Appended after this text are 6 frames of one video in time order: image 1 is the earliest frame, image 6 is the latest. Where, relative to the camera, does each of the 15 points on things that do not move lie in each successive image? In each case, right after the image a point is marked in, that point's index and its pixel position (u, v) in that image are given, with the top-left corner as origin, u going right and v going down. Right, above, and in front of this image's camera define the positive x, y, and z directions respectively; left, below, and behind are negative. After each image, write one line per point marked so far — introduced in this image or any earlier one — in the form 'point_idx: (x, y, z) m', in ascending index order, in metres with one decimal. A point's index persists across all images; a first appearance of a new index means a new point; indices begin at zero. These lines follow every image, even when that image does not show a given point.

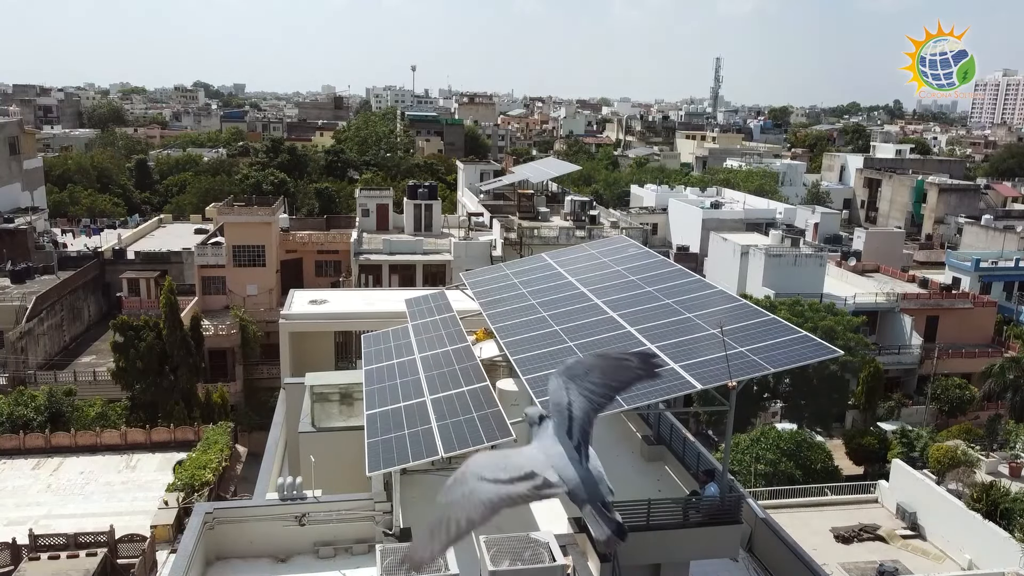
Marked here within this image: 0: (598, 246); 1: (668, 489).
0: (+2.0, +1.0, +18.6) m
1: (+2.4, -3.2, +12.8) m
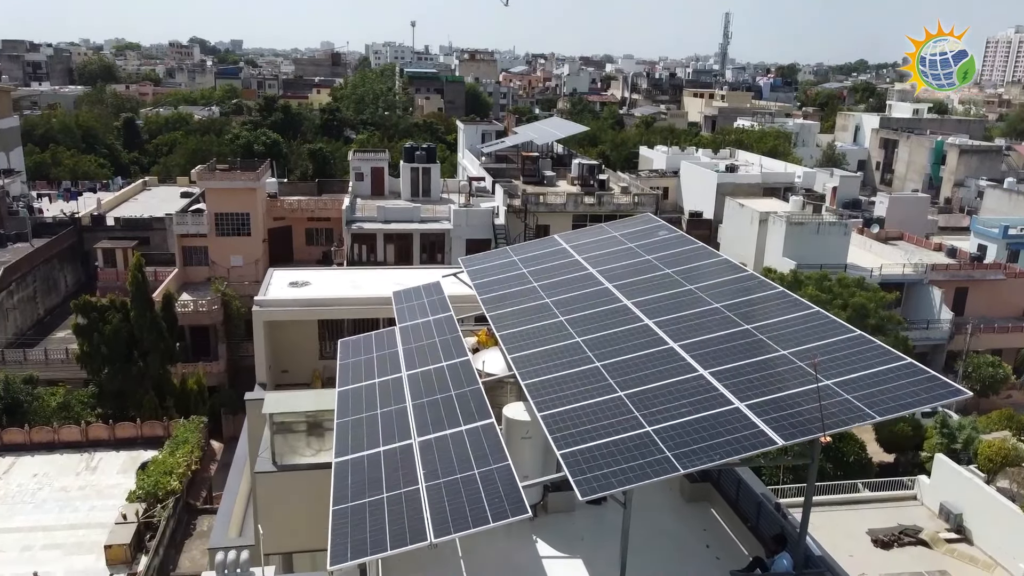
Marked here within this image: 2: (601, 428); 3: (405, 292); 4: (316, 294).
0: (+2.1, +1.2, +15.7) m
1: (+2.6, -3.2, +10.2) m
2: (+1.0, -1.5, +8.6) m
3: (-2.0, -0.1, +15.3) m
4: (-4.8, -0.2, +20.0) m
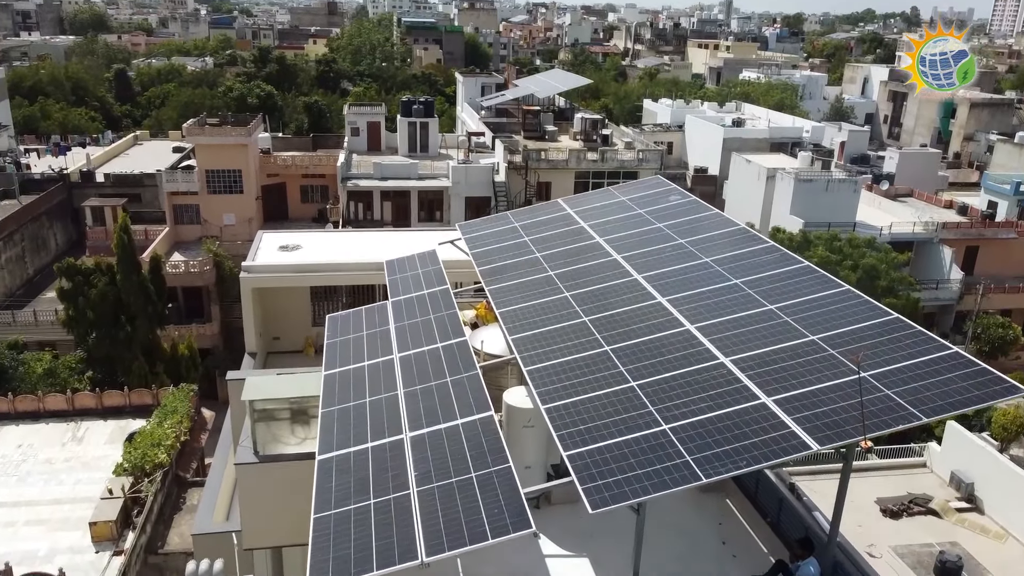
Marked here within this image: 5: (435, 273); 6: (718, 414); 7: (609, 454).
0: (+2.1, +1.8, +14.7) m
1: (+2.6, -3.0, +9.4) m
2: (+1.0, -1.3, +7.8) m
3: (-2.0, +0.5, +14.4) m
4: (-4.8, +0.7, +19.0) m
5: (-1.2, +0.2, +12.8) m
6: (+1.9, -1.2, +7.6) m
7: (+0.9, -1.5, +7.3) m
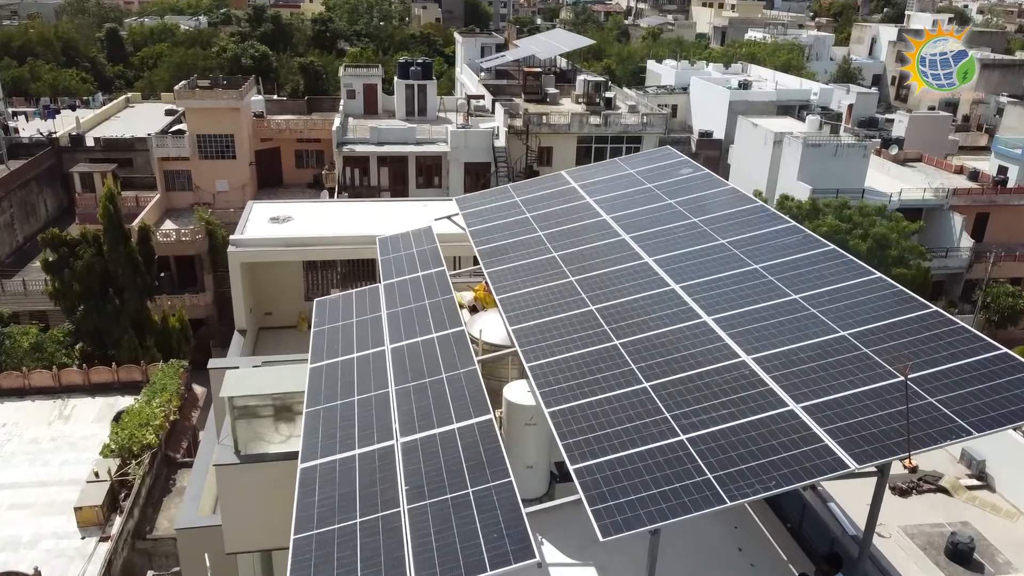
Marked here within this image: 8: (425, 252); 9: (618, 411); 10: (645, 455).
0: (+2.1, +2.2, +13.8) m
1: (+2.6, -2.8, +8.8) m
2: (+1.0, -1.3, +7.0) m
3: (-2.0, +0.8, +13.5) m
4: (-4.8, +1.3, +18.2) m
5: (-1.2, +0.5, +12.0) m
6: (+2.0, -1.1, +6.9) m
7: (+0.9, -1.5, +6.6) m
8: (-1.3, +0.6, +12.1) m
9: (+1.0, -1.1, +7.4) m
10: (+1.1, -1.4, +6.7) m
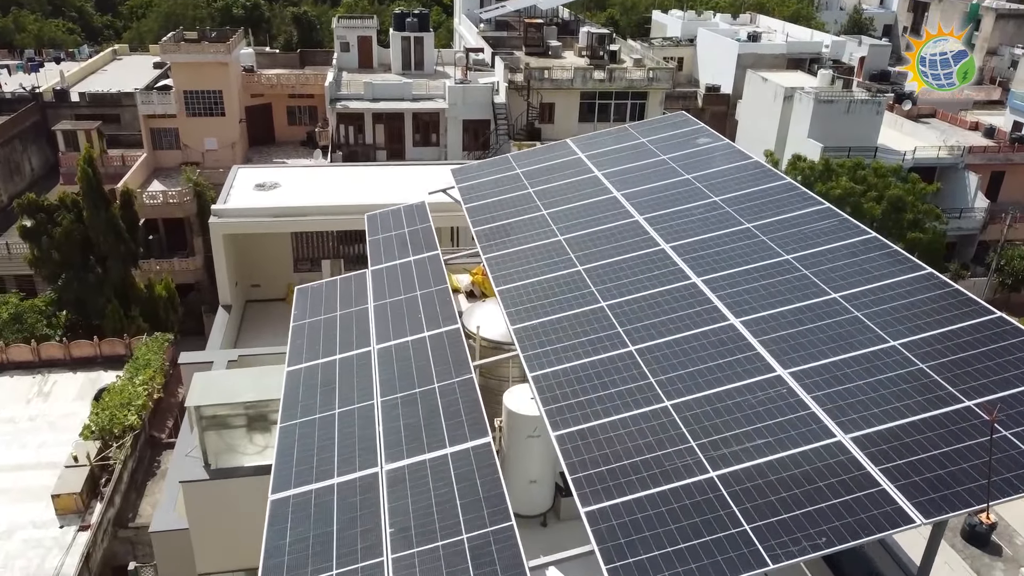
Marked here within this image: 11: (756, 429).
0: (+2.1, +2.5, +12.7) m
1: (+2.6, -2.8, +7.9) m
2: (+1.0, -1.3, +6.1) m
3: (-2.0, +1.1, +12.4) m
4: (-4.8, +1.8, +17.1) m
5: (-1.2, +0.7, +10.9) m
6: (+2.0, -1.2, +5.9) m
7: (+0.9, -1.6, +5.6) m
8: (-1.3, +0.8, +11.0) m
9: (+1.0, -1.2, +6.4) m
10: (+1.1, -1.5, +5.8) m
11: (+1.9, -1.1, +6.2) m
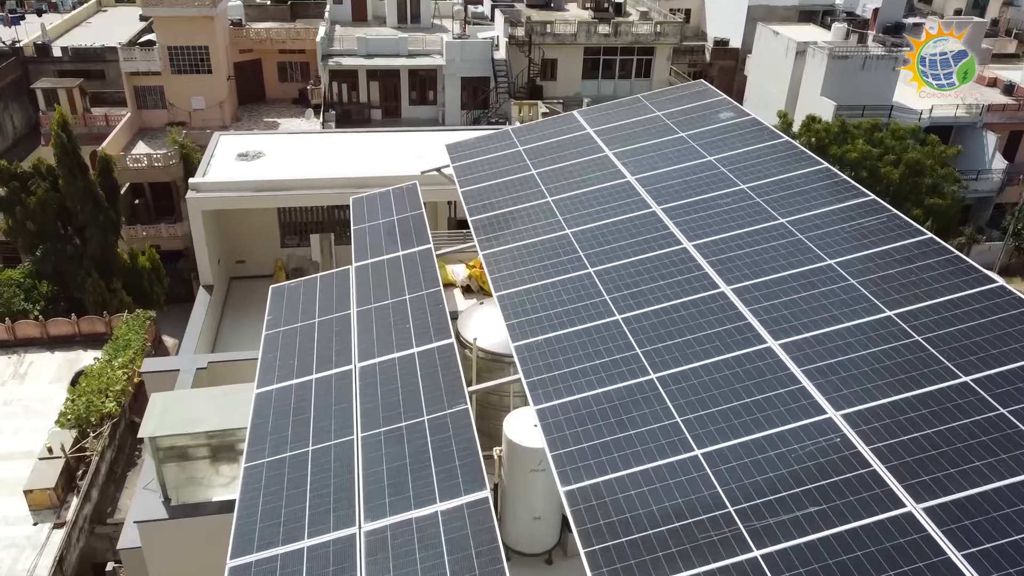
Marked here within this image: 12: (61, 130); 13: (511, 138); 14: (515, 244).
0: (+2.2, +2.6, +11.4) m
1: (+2.6, -2.9, +6.9) m
2: (+1.0, -1.5, +5.1) m
3: (-2.0, +1.3, +11.3) m
4: (-4.8, +2.2, +15.9) m
5: (-1.2, +0.8, +9.8) m
6: (+2.0, -1.5, +4.9) m
7: (+0.9, -1.8, +4.7) m
8: (-1.3, +0.8, +9.9) m
9: (+1.0, -1.4, +5.4) m
10: (+1.1, -1.7, +4.8) m
11: (+1.9, -1.3, +5.2) m
12: (-10.9, +3.7, +19.5) m
13: (0.0, +2.1, +11.5) m
14: (0.0, +0.5, +8.8) m
